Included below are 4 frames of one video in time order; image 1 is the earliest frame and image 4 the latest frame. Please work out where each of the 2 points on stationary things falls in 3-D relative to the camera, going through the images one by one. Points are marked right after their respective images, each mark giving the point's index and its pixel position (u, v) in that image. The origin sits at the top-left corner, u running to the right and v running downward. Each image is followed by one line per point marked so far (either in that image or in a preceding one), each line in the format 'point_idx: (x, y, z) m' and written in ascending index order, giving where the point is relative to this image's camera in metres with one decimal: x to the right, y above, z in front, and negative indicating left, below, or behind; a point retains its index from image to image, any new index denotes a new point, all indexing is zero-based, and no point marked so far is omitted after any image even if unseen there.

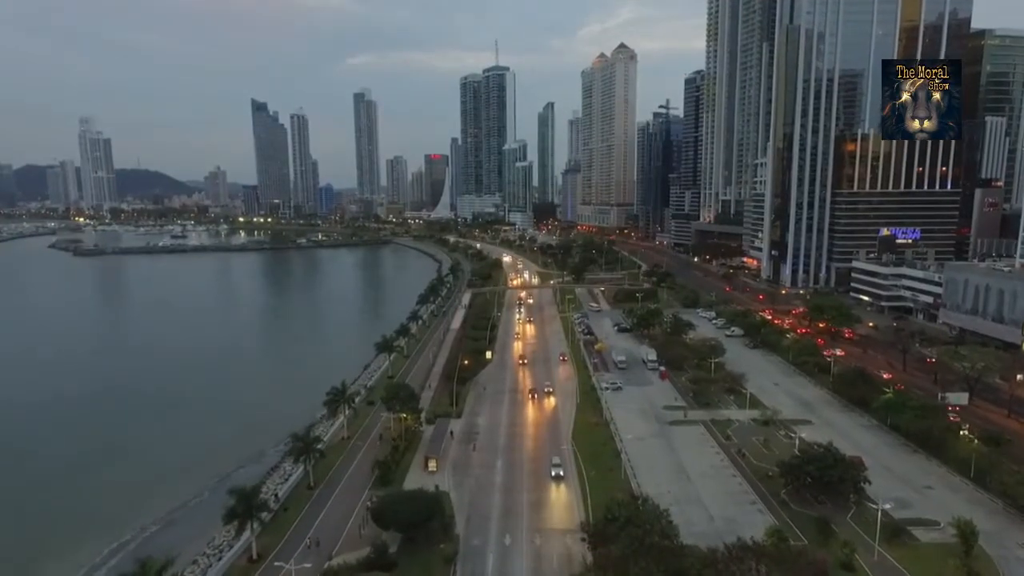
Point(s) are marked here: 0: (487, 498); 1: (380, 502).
0: (-0.5, -4.7, +13.5) m
1: (-2.5, -4.2, +11.9) m
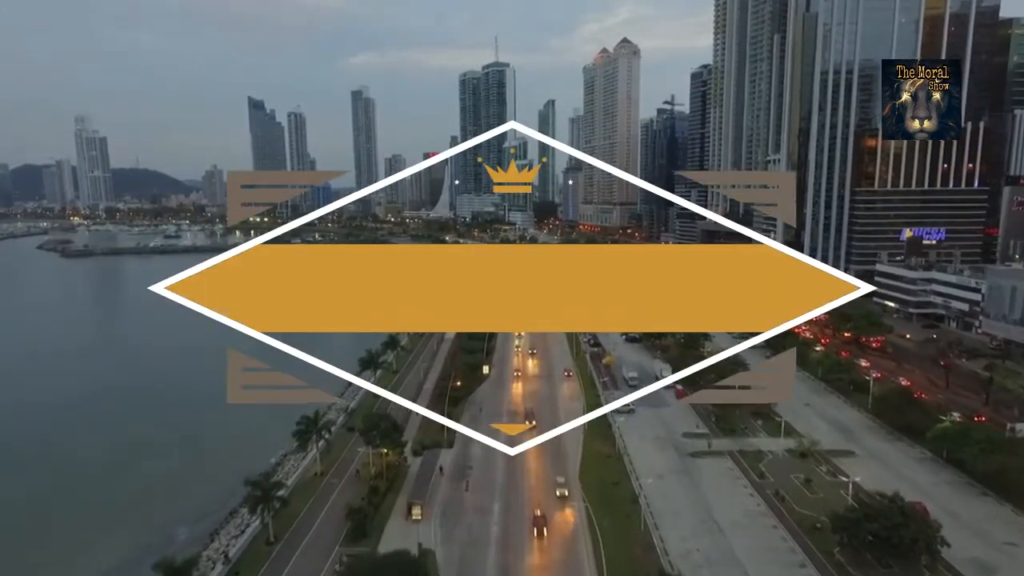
0: (-0.6, -4.9, +11.9) m
1: (-2.5, -4.4, +10.3) m
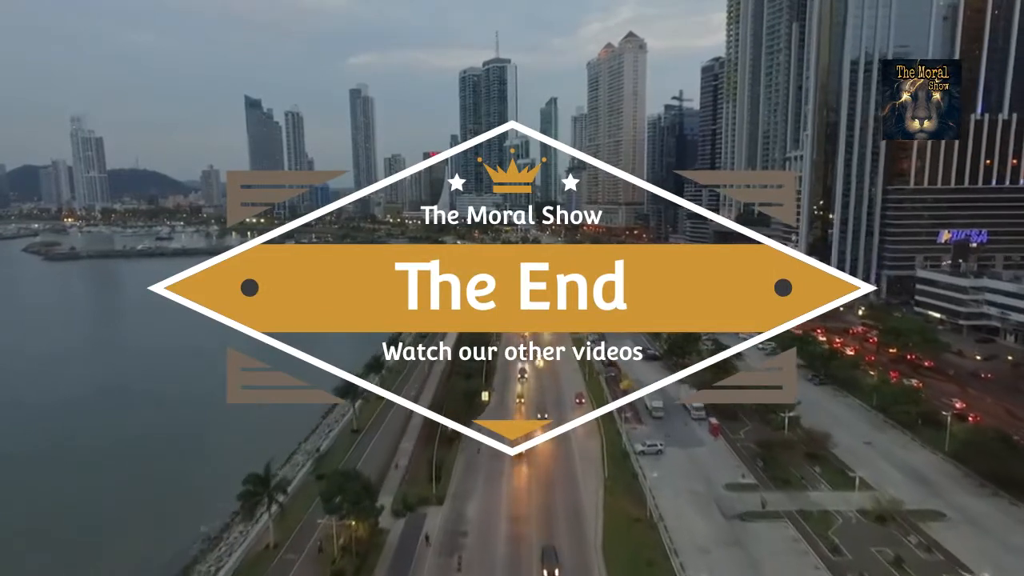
0: (-0.5, -5.2, +9.7) m
1: (-2.4, -4.7, +8.1) m
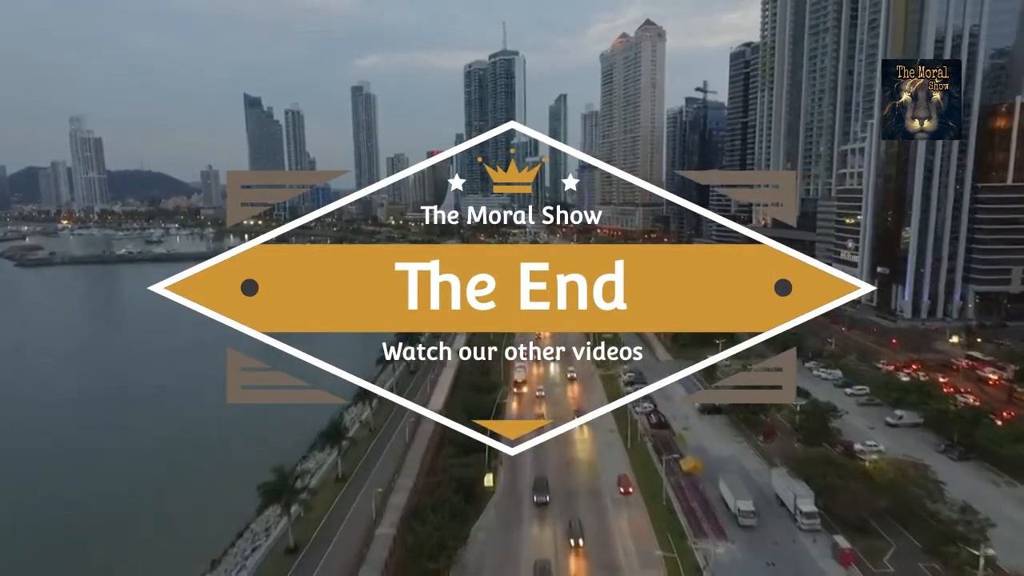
0: (-0.3, -5.8, +5.5) m
1: (-2.3, -5.3, +4.0) m
